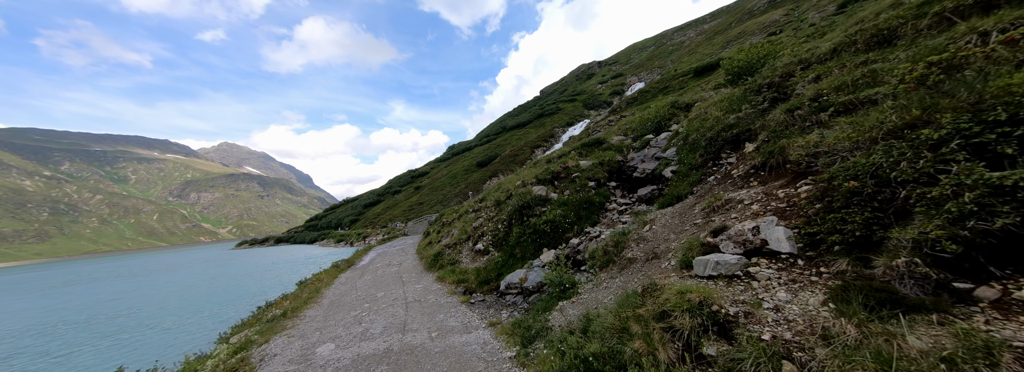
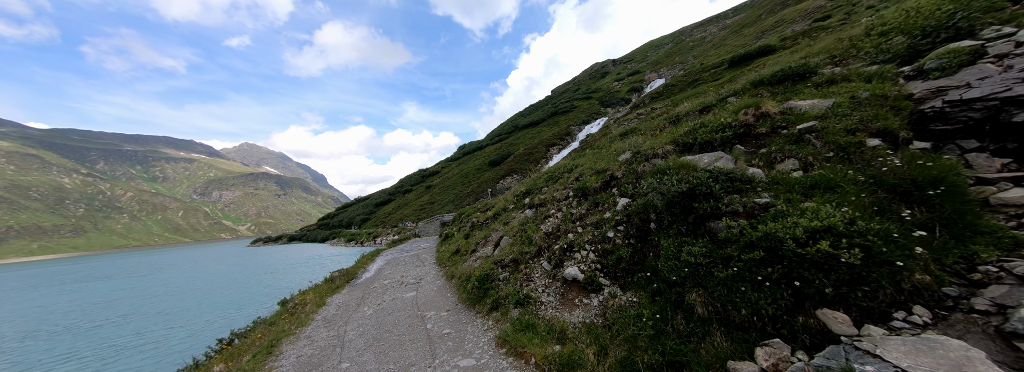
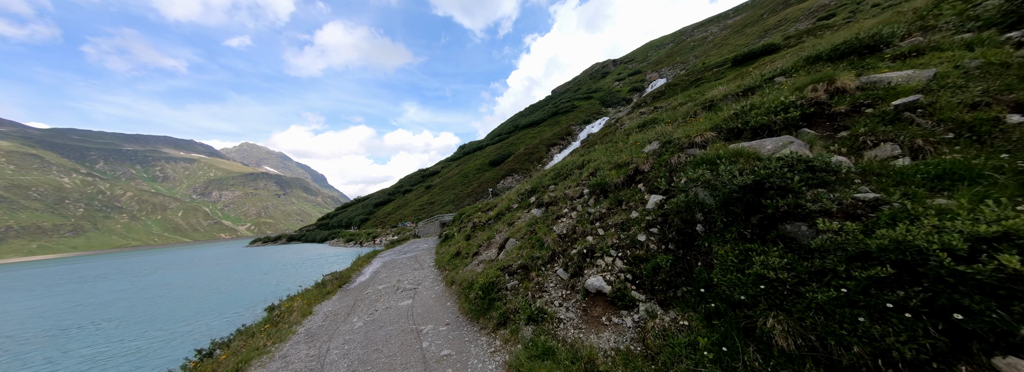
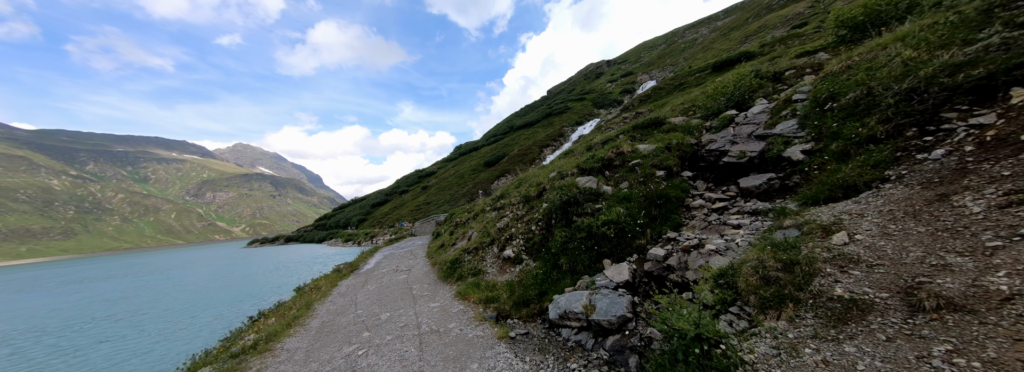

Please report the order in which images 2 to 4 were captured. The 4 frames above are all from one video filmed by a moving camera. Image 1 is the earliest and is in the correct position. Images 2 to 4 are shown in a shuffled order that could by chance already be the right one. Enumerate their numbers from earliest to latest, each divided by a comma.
4, 2, 3
